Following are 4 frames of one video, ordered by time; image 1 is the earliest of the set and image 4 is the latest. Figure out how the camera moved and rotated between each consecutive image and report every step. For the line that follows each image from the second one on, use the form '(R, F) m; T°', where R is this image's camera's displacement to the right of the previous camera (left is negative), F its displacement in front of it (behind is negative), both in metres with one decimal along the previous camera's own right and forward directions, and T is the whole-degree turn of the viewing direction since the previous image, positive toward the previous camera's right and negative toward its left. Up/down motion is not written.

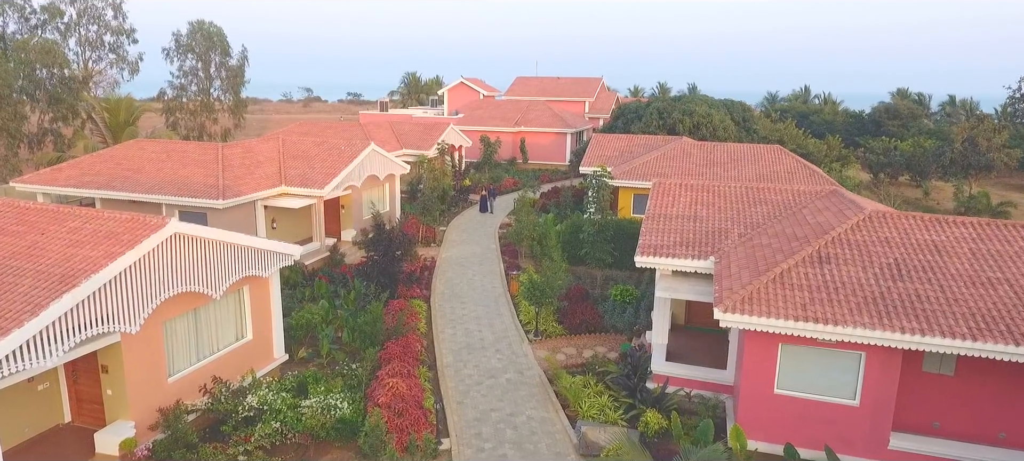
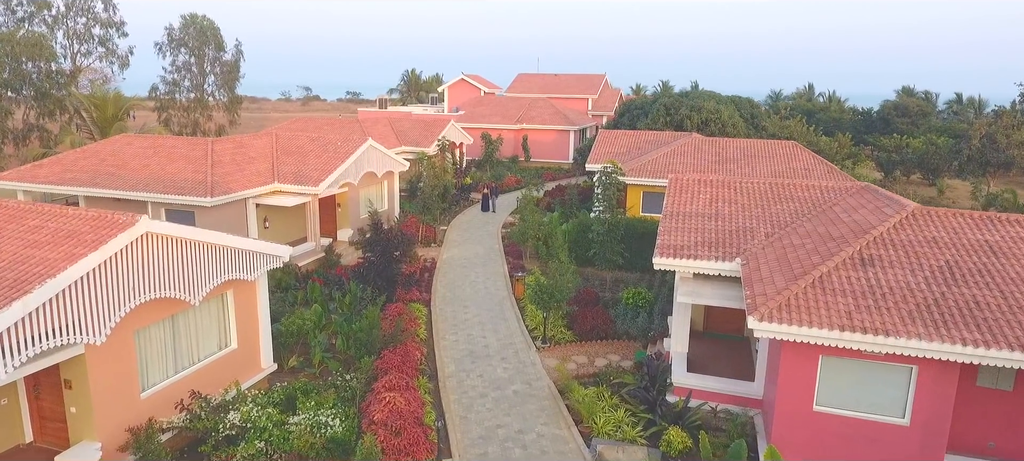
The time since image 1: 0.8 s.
(-0.2, +1.4) m; 0°
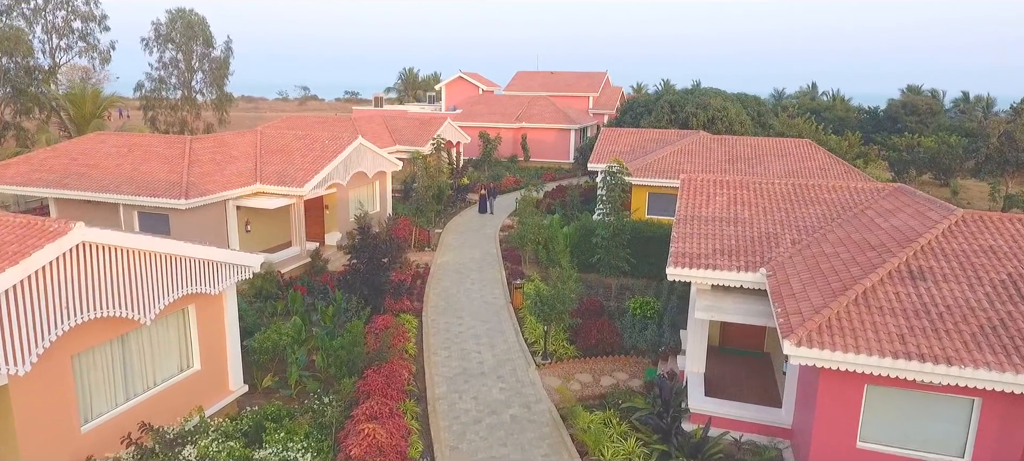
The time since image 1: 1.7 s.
(+0.1, +1.8) m; 0°
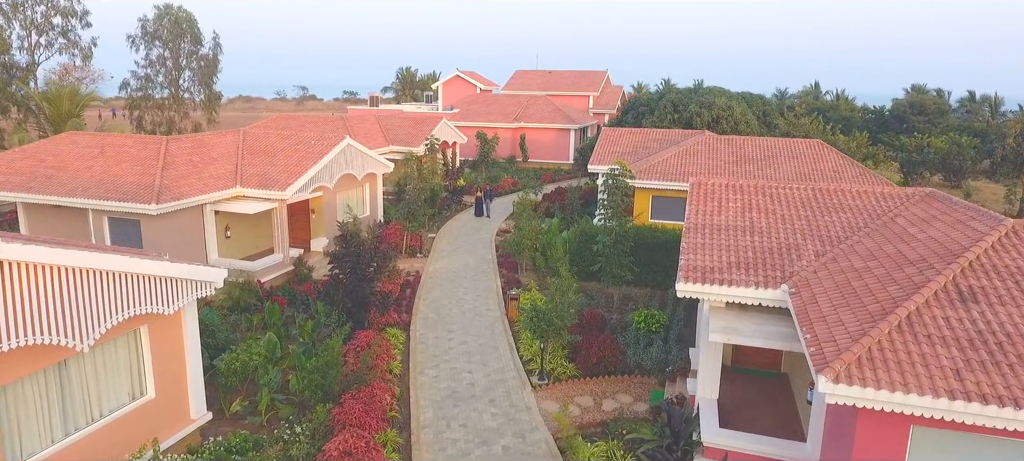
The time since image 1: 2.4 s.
(+0.1, +1.5) m; 0°
